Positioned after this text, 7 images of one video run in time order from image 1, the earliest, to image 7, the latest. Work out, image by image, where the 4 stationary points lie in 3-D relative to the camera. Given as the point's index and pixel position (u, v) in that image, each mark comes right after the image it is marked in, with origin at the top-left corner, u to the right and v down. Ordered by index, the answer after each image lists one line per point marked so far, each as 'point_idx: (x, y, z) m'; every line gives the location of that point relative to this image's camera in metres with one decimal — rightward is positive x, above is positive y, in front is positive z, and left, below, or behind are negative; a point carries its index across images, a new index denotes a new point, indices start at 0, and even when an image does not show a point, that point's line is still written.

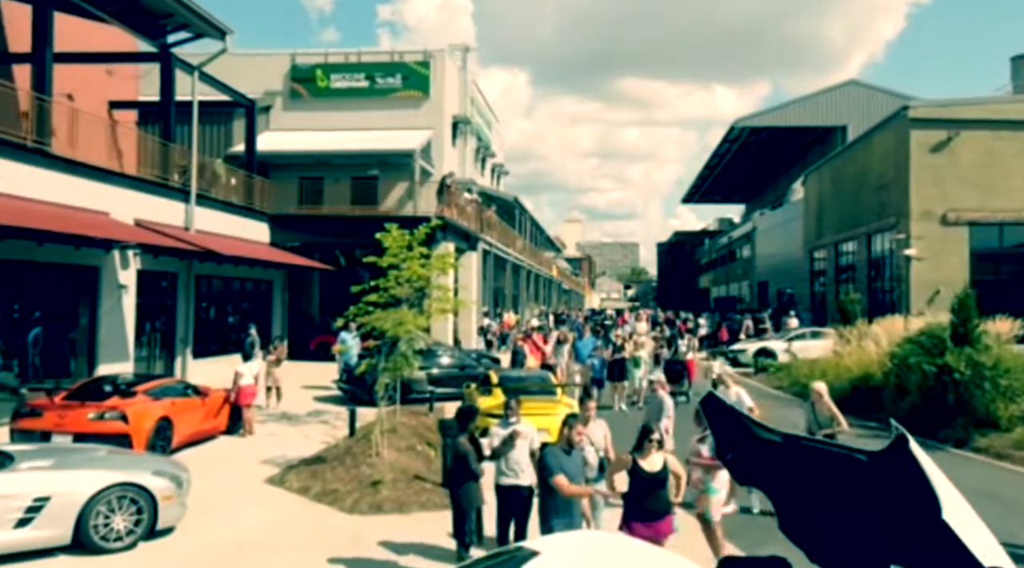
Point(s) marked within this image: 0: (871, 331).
0: (+7.9, -1.1, +19.6) m
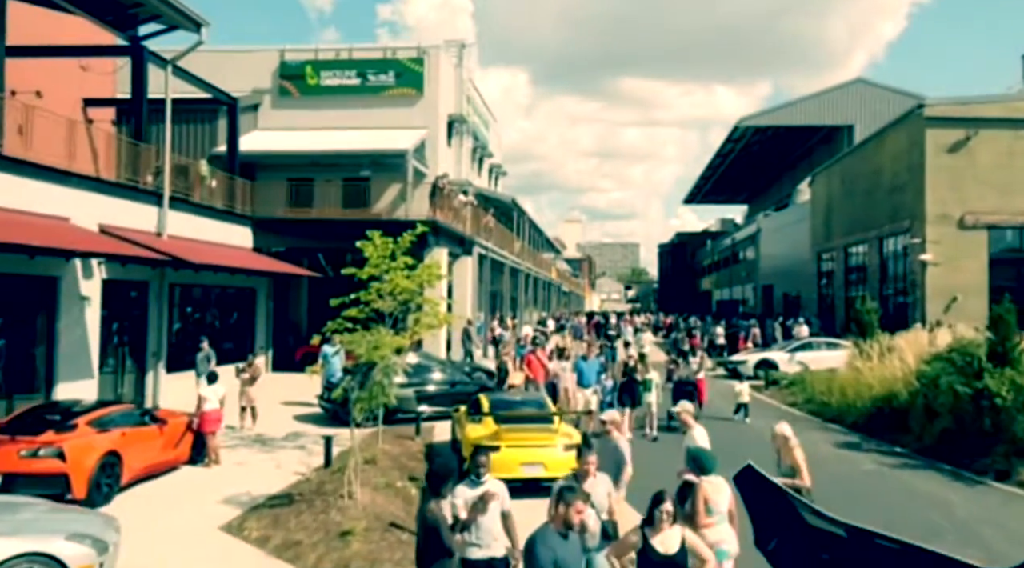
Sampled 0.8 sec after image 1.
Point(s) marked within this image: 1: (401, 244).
0: (+7.8, -1.4, +18.2) m
1: (-2.0, +0.7, +15.5) m
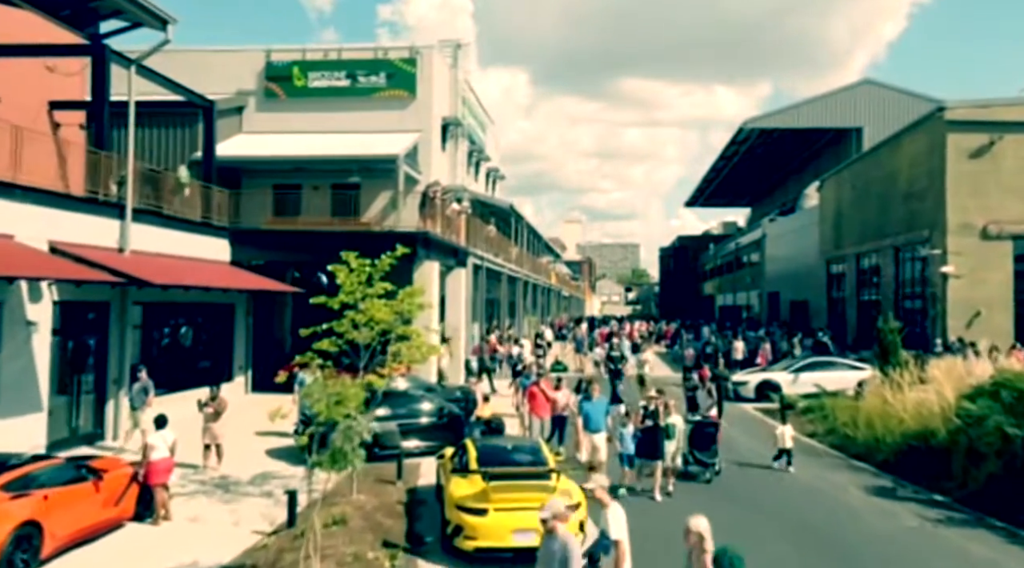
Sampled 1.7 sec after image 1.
0: (+7.7, -1.8, +16.5) m
1: (-2.1, +0.3, +13.7) m
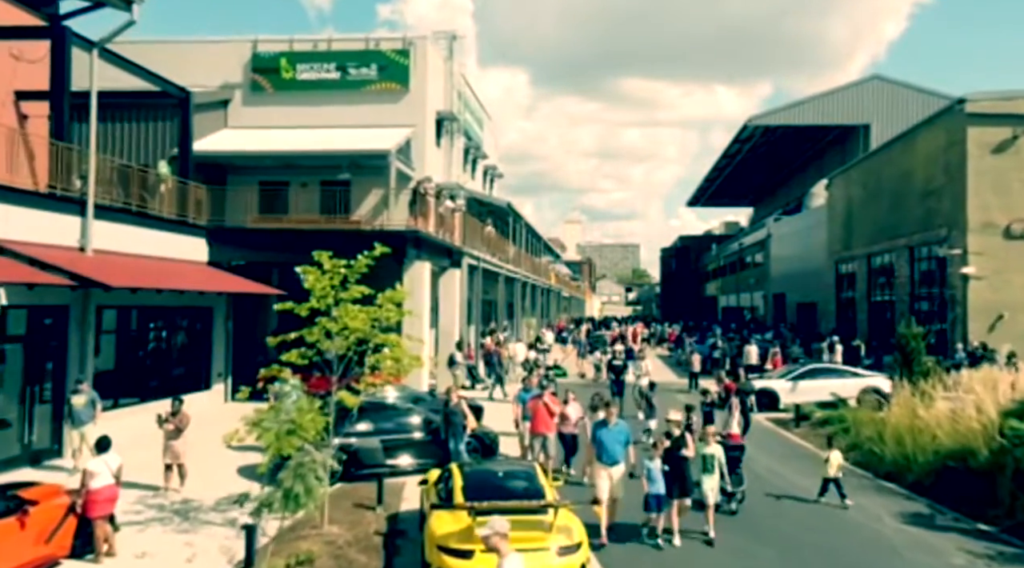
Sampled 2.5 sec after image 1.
0: (+7.6, -1.8, +15.0) m
1: (-2.2, +0.3, +12.2) m
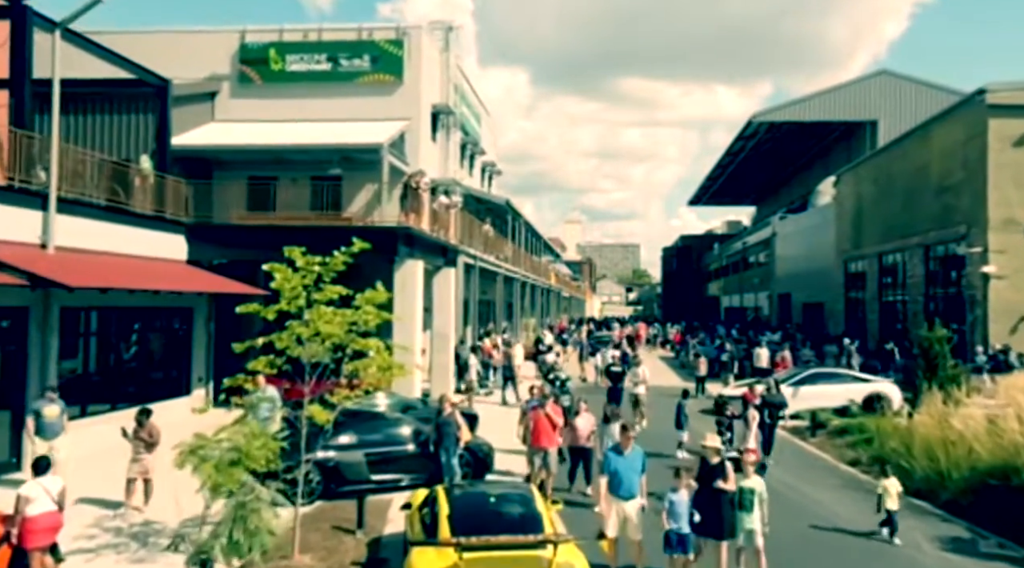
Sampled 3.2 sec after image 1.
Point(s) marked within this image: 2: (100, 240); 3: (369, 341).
0: (+7.5, -1.8, +13.7) m
1: (-2.2, +0.3, +10.9) m
2: (-8.6, +1.0, +18.9) m
3: (-1.7, -0.7, +10.7) m
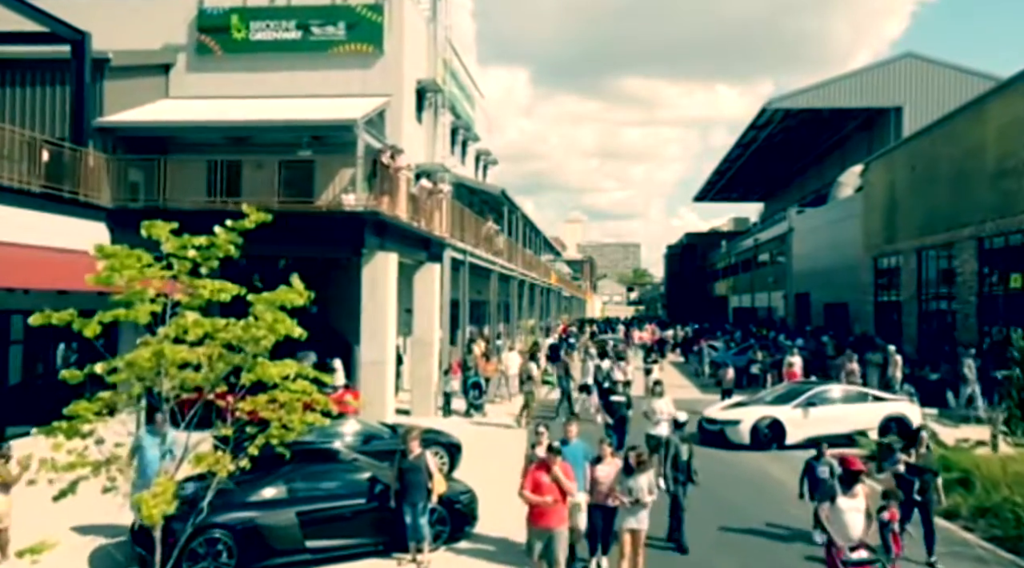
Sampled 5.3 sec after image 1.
0: (+7.4, -1.8, +9.9) m
1: (-2.4, +0.3, +7.1) m
2: (-8.7, +1.0, +15.0) m
3: (-1.9, -0.7, +6.9) m
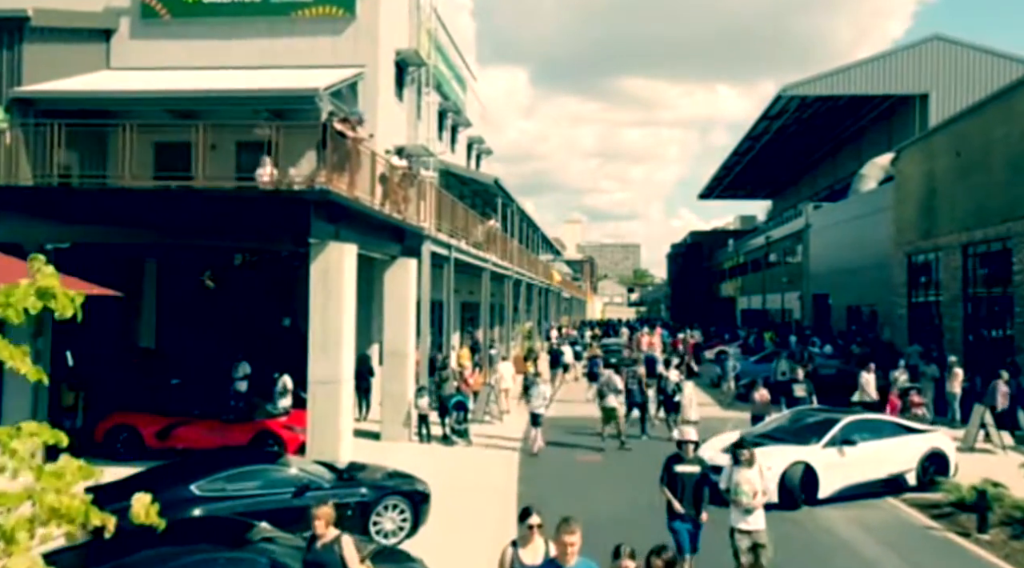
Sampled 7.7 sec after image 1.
0: (+7.2, -1.8, +6.2) m
1: (-2.6, +0.4, +3.4) m
2: (-8.9, +1.0, +11.3) m
3: (-2.1, -0.6, +3.2) m
